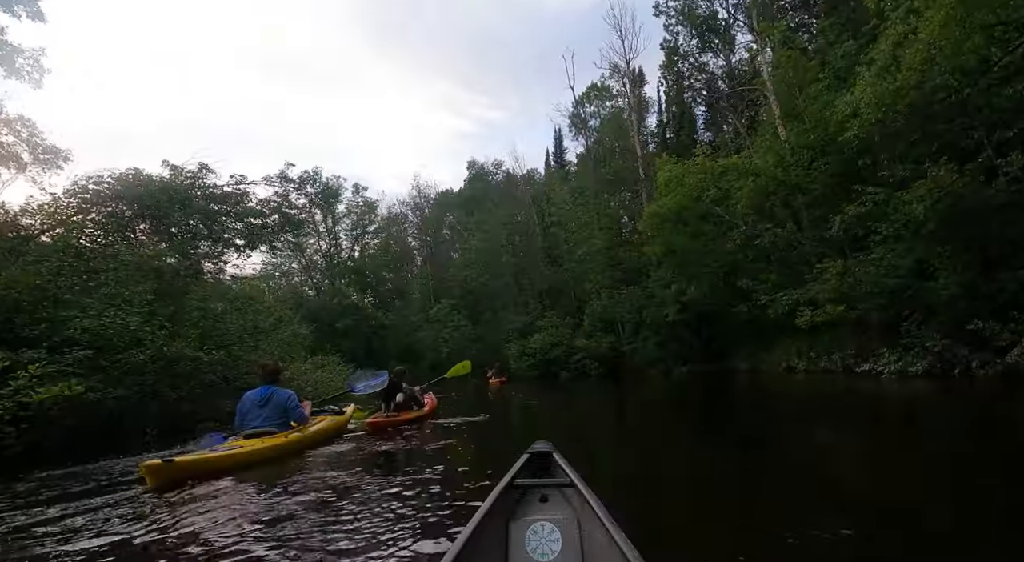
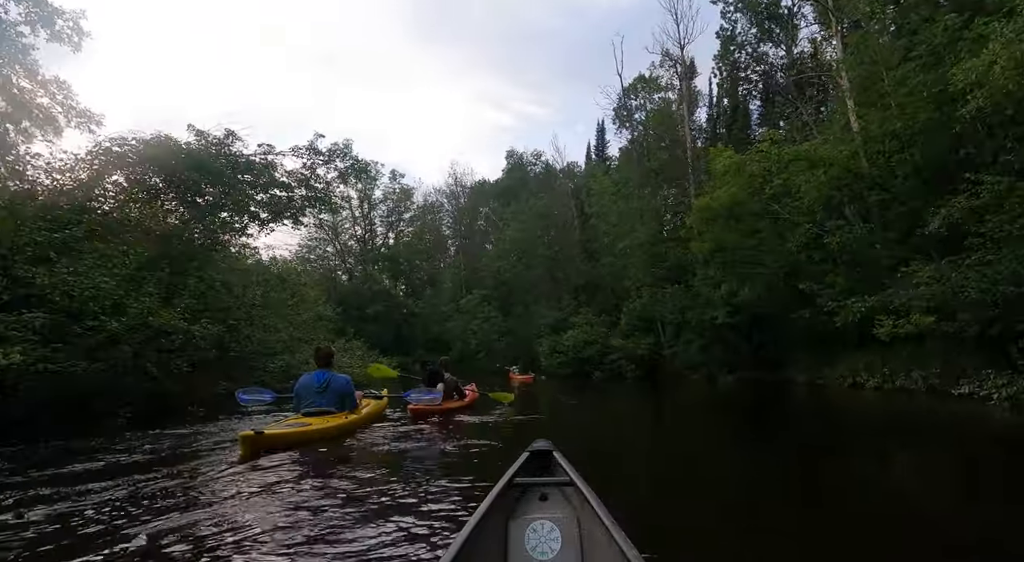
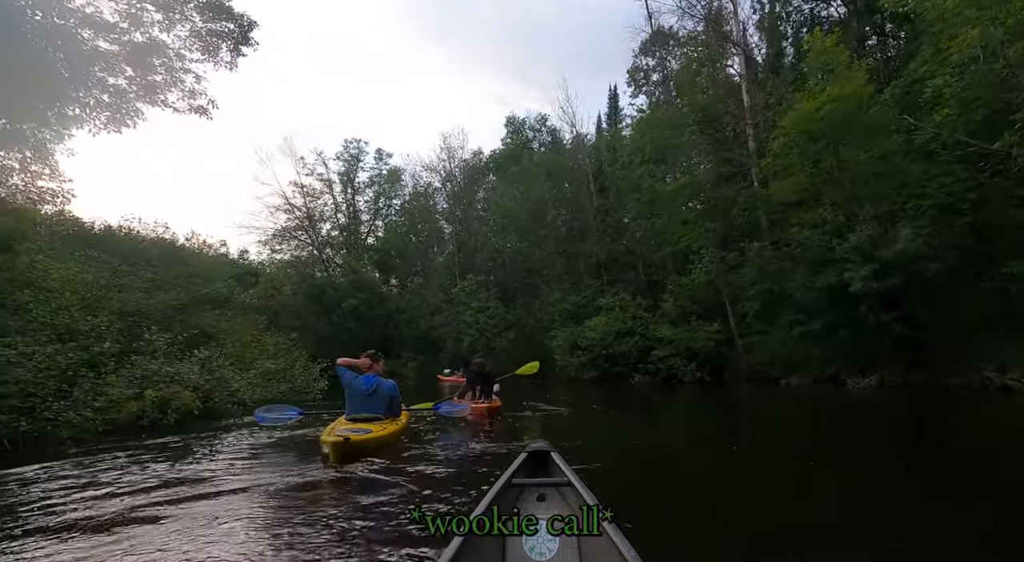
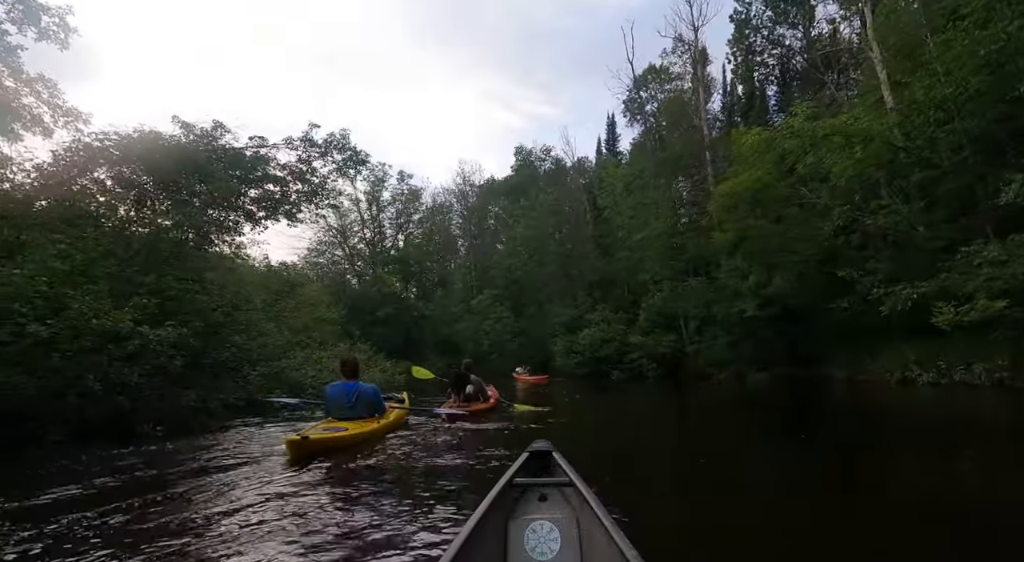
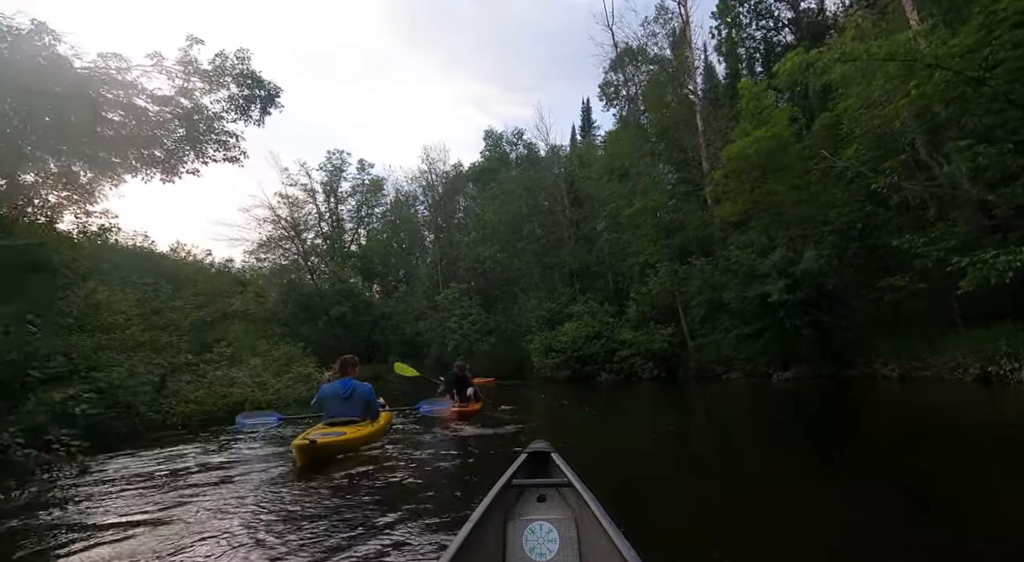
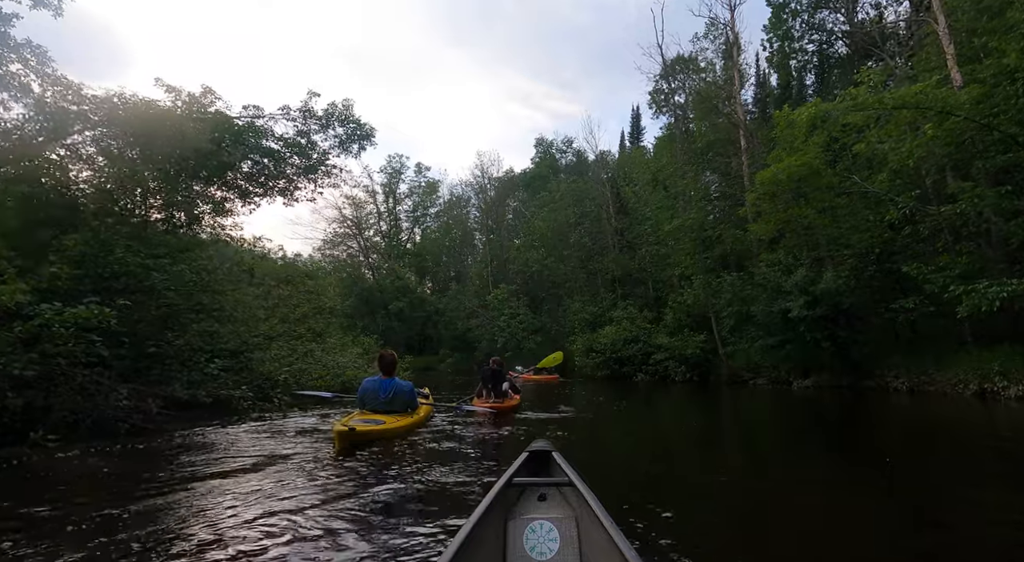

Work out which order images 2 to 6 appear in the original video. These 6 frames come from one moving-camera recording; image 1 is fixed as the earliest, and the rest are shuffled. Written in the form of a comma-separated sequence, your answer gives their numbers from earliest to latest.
2, 4, 6, 5, 3
